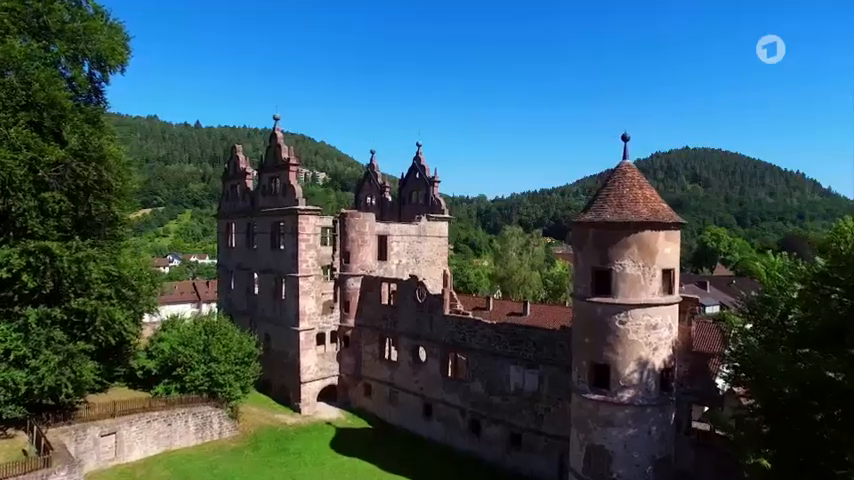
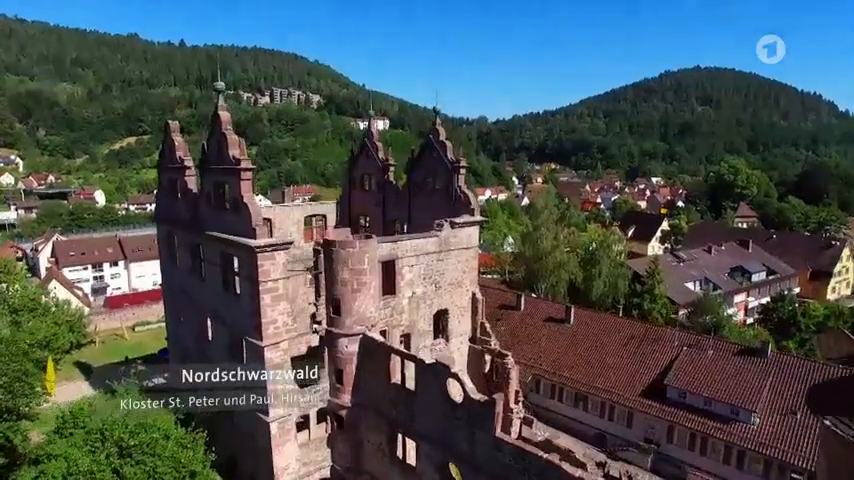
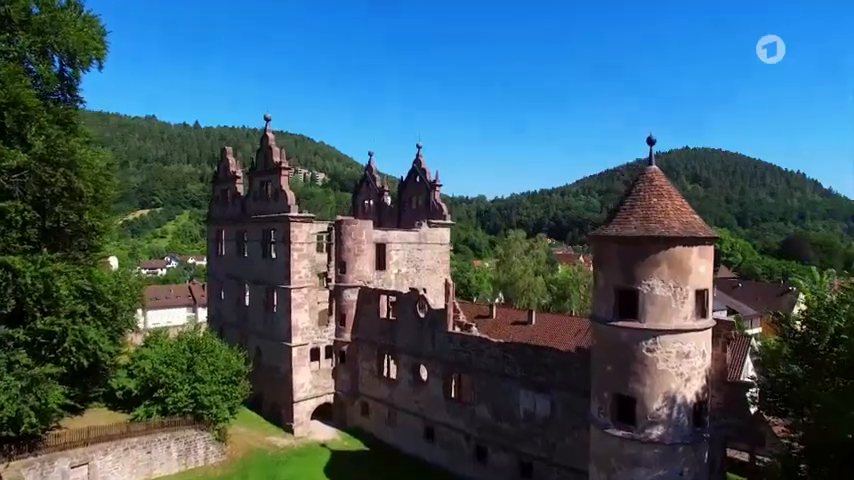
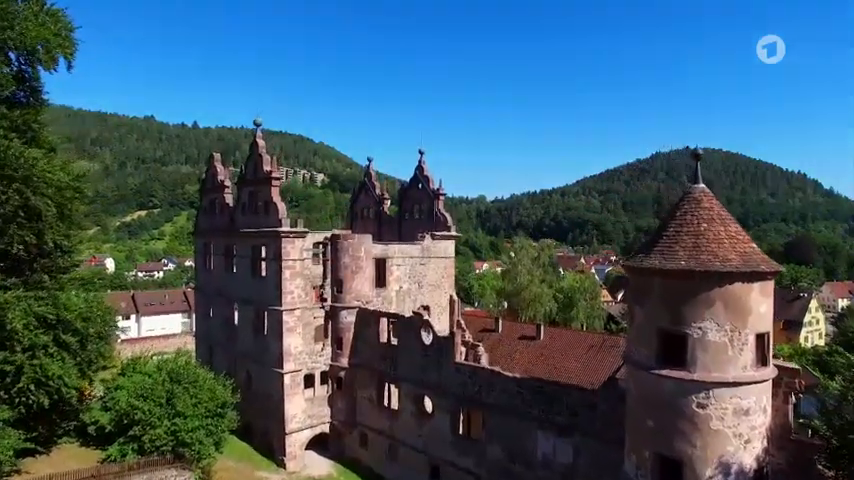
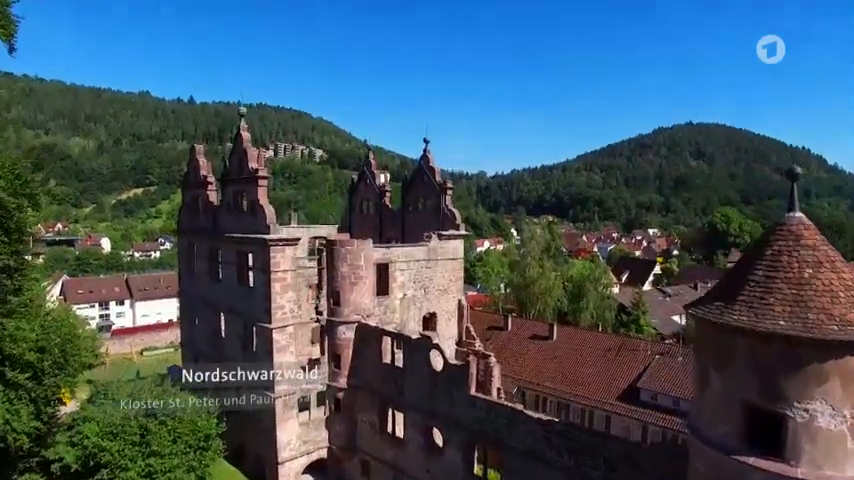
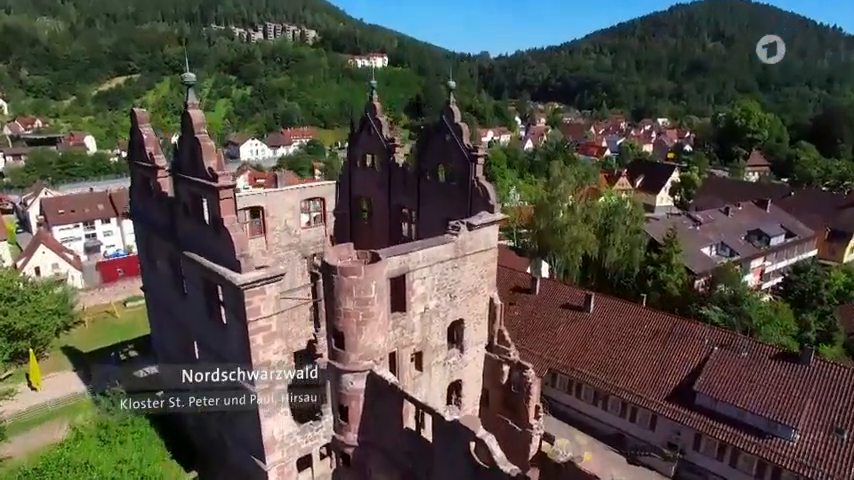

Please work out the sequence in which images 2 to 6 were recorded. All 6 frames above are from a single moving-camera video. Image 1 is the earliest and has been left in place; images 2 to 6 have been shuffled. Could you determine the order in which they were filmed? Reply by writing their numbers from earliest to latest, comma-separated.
3, 4, 5, 2, 6
